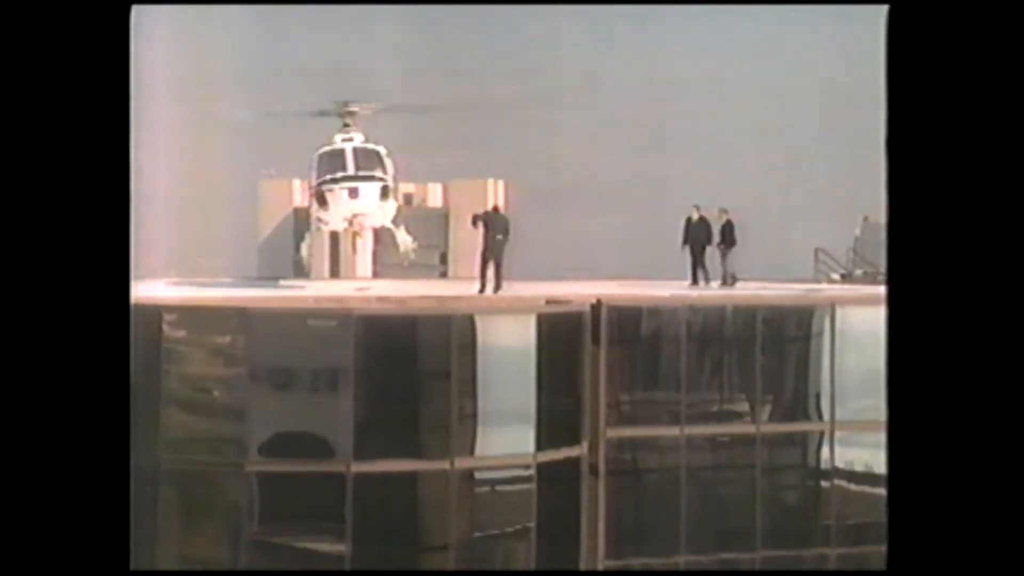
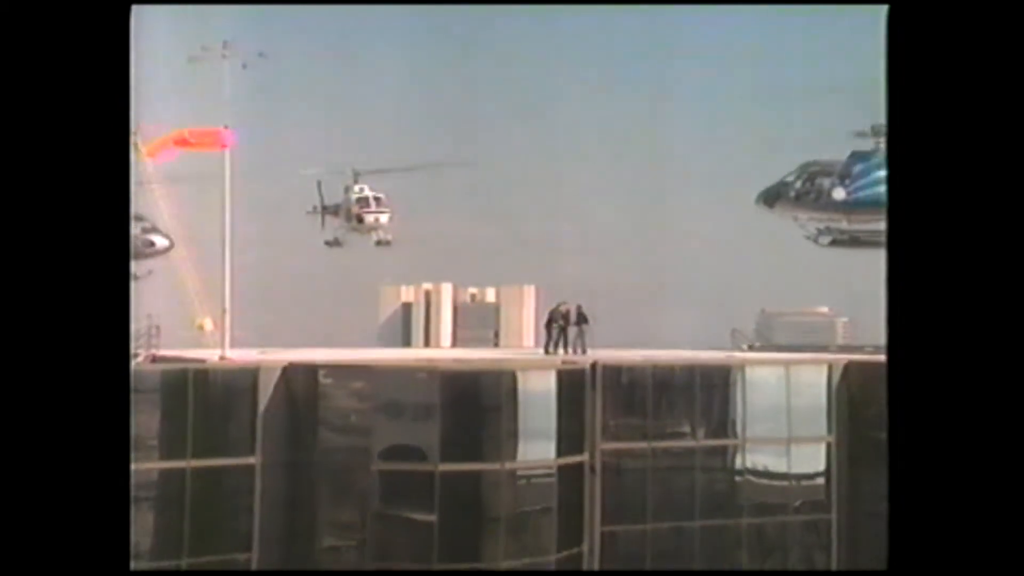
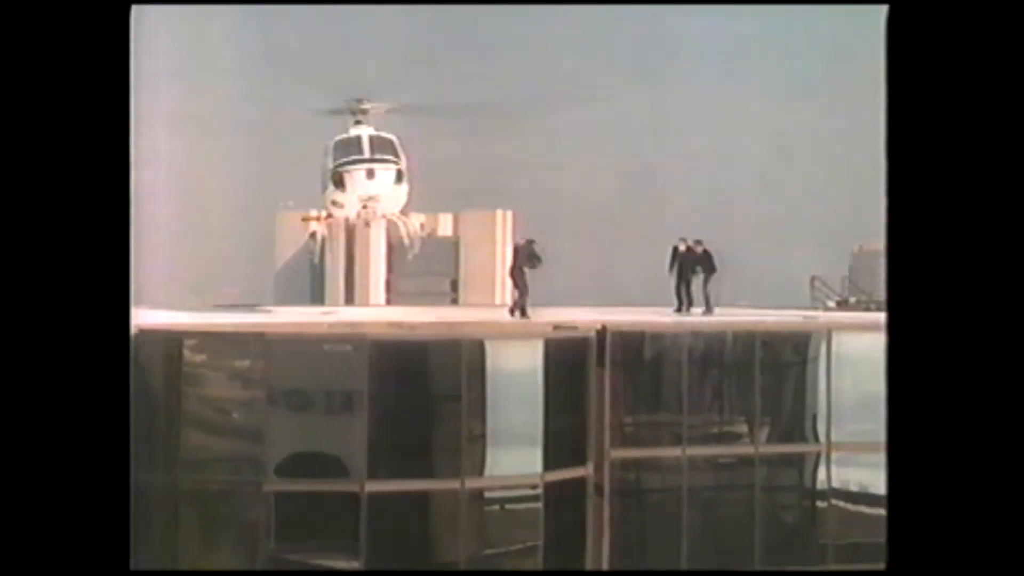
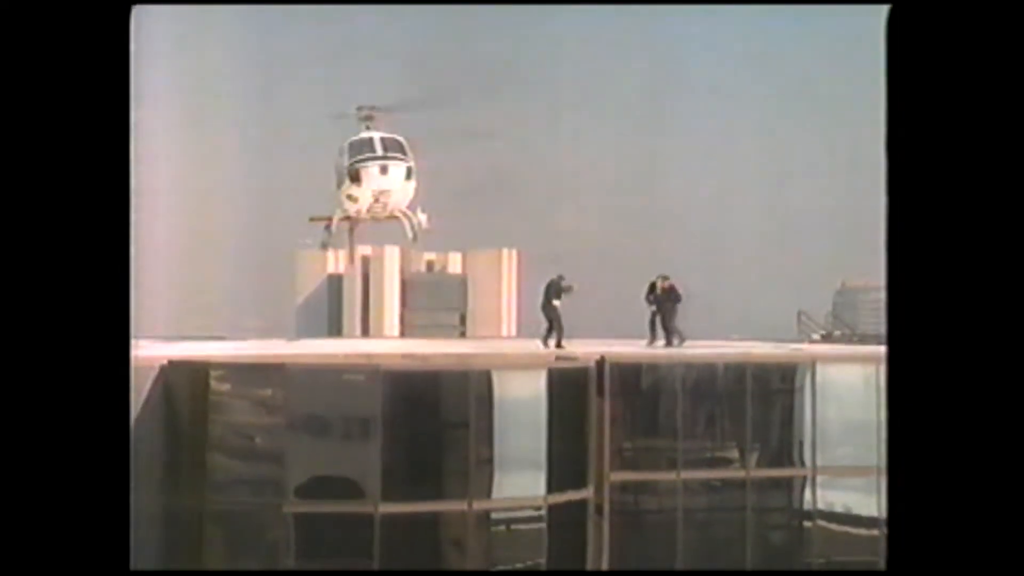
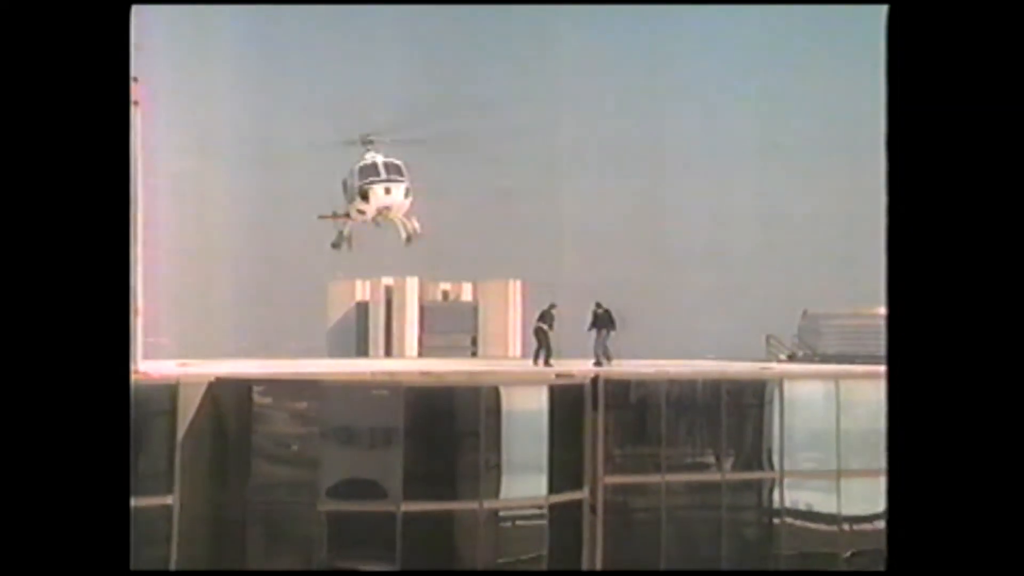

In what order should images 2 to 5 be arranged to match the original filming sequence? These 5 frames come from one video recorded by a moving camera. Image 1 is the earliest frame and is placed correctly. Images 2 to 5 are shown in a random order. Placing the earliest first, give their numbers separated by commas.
3, 4, 5, 2
